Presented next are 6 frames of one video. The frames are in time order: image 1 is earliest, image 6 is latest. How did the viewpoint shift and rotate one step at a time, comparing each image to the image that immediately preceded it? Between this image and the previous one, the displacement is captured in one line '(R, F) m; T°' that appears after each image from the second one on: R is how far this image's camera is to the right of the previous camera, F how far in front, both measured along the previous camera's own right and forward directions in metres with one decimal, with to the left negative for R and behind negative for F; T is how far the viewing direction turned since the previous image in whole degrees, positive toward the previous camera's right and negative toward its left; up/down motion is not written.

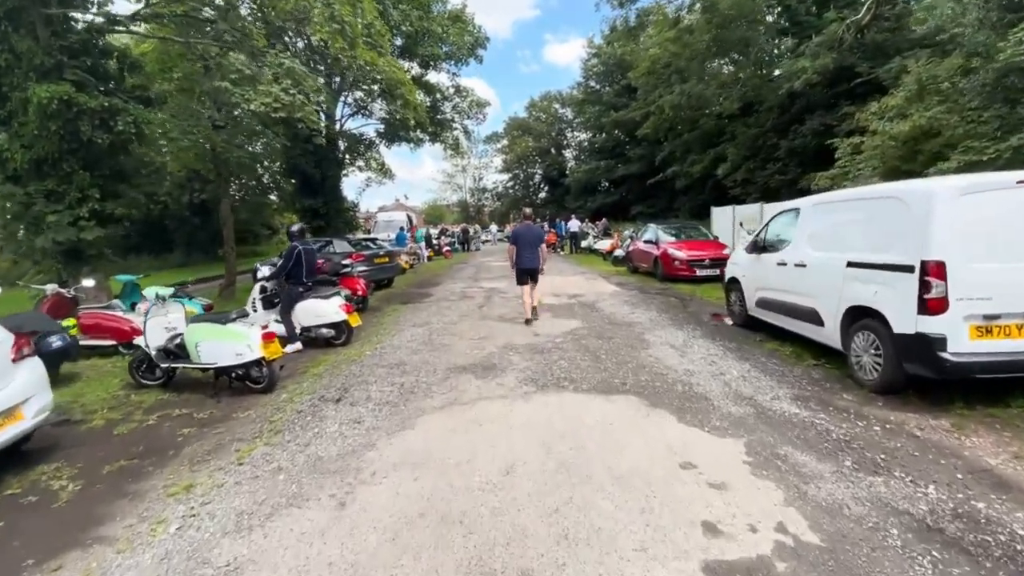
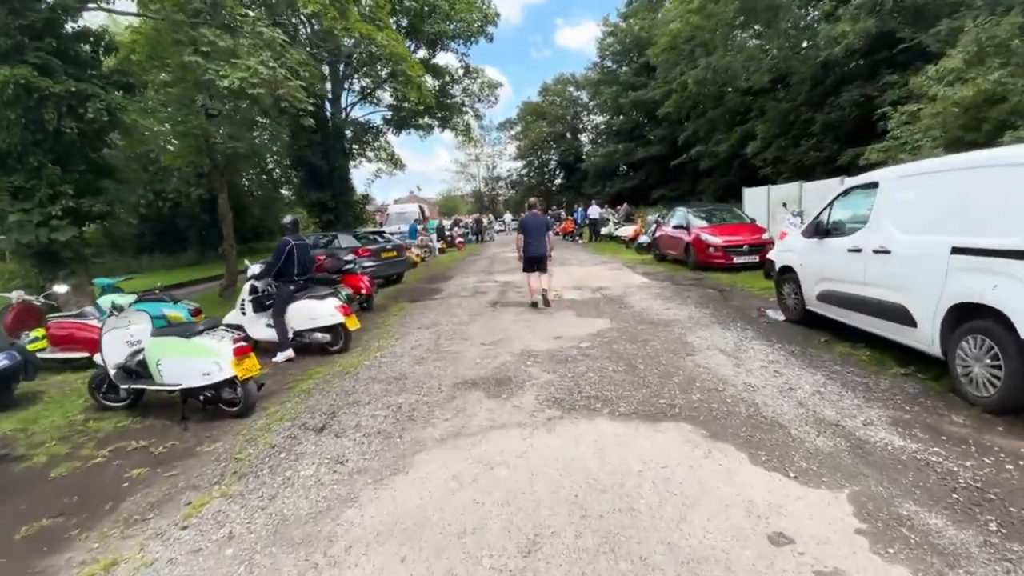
(0.0, +1.0) m; -2°
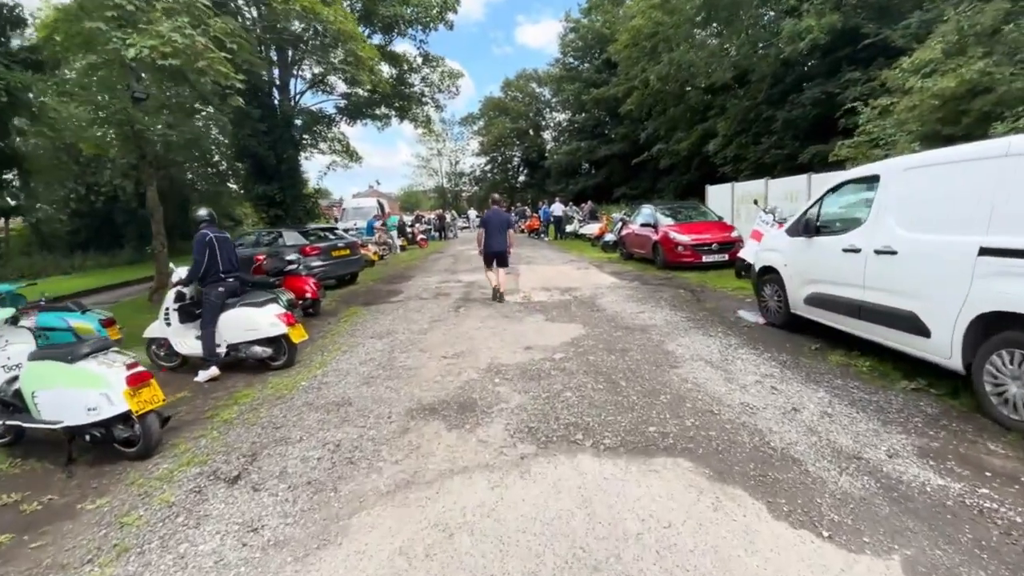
(0.0, +0.7) m; +4°
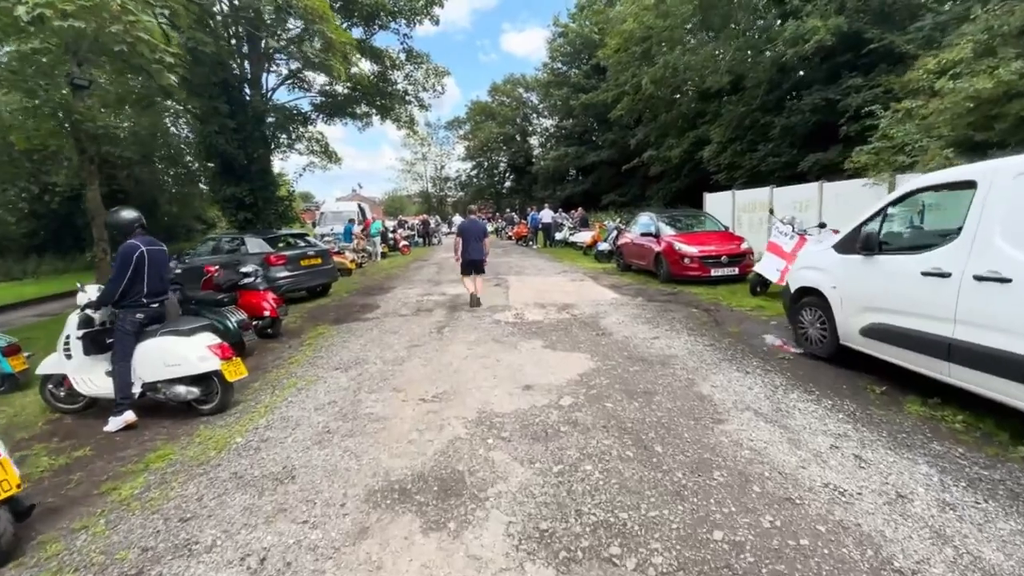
(-0.1, +1.1) m; +2°
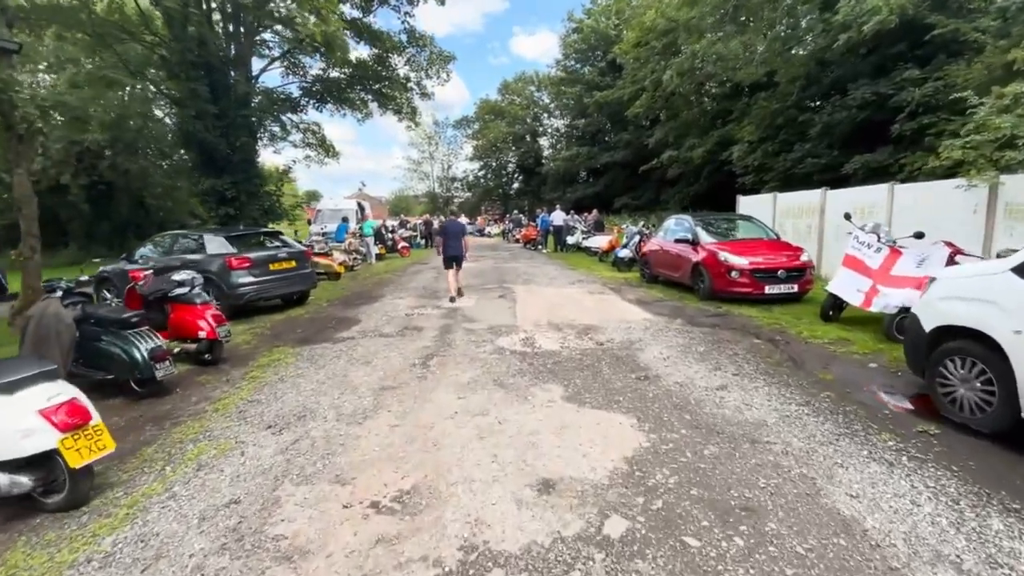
(0.0, +1.8) m; -1°
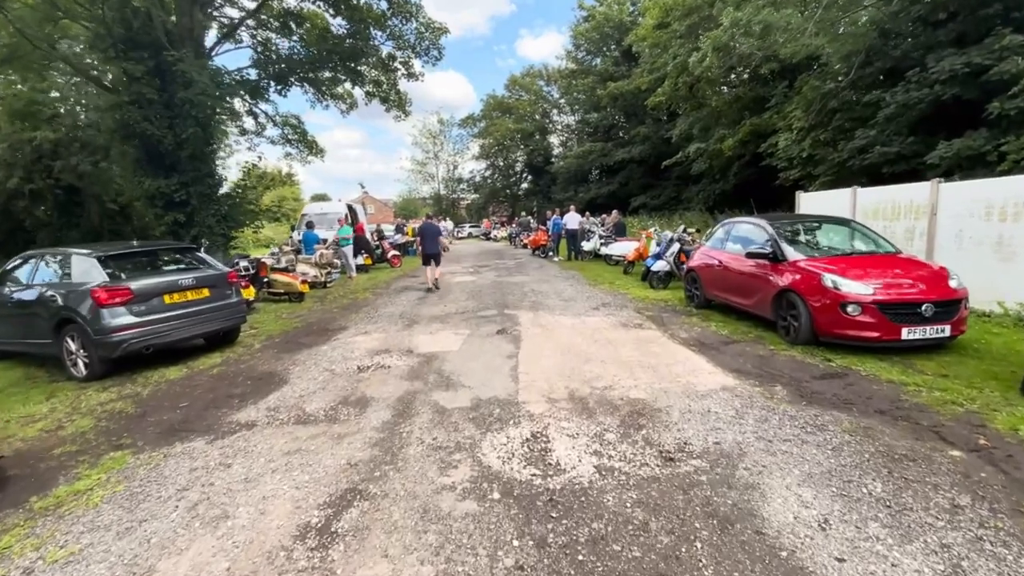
(+0.1, +2.8) m; -1°
